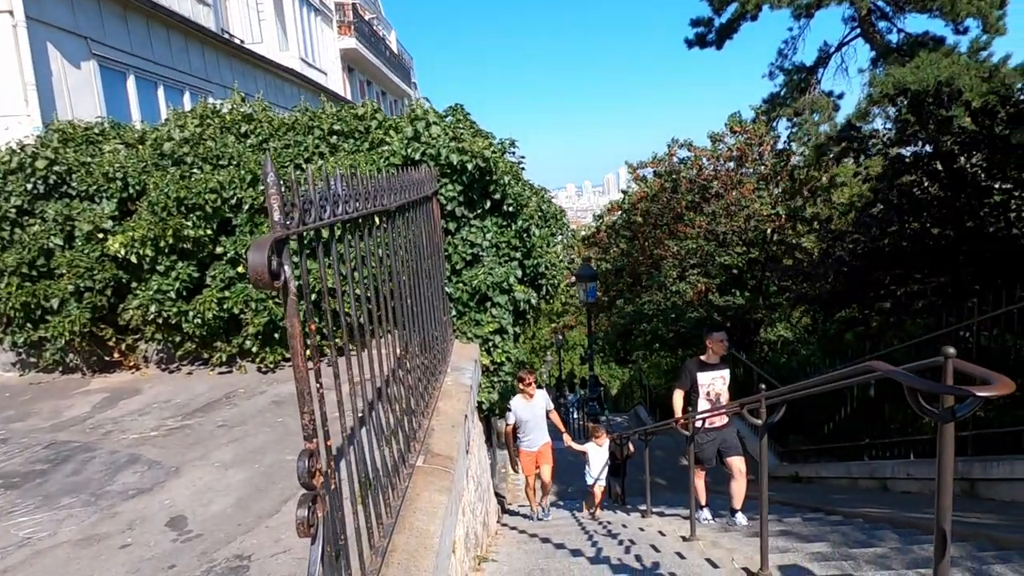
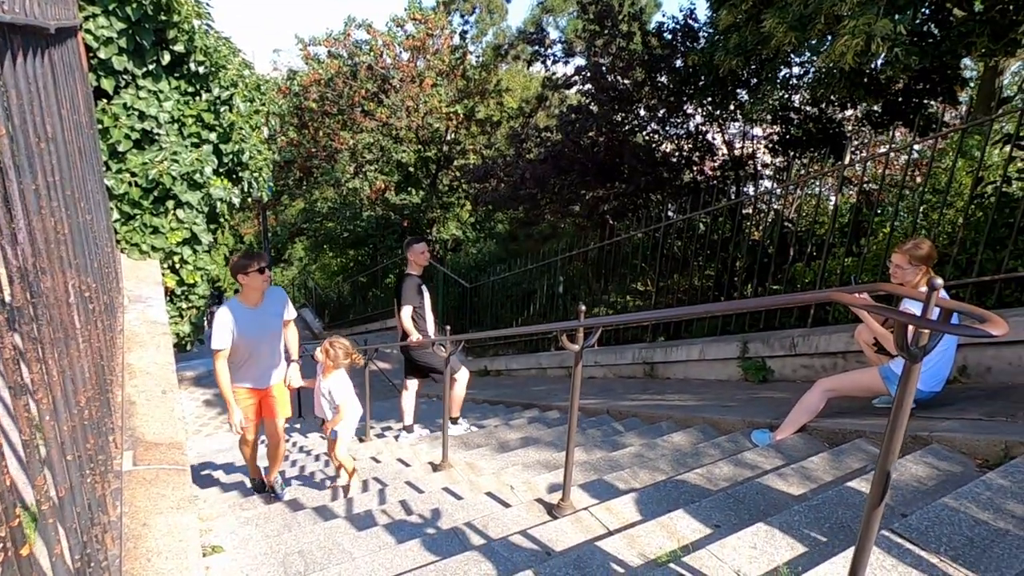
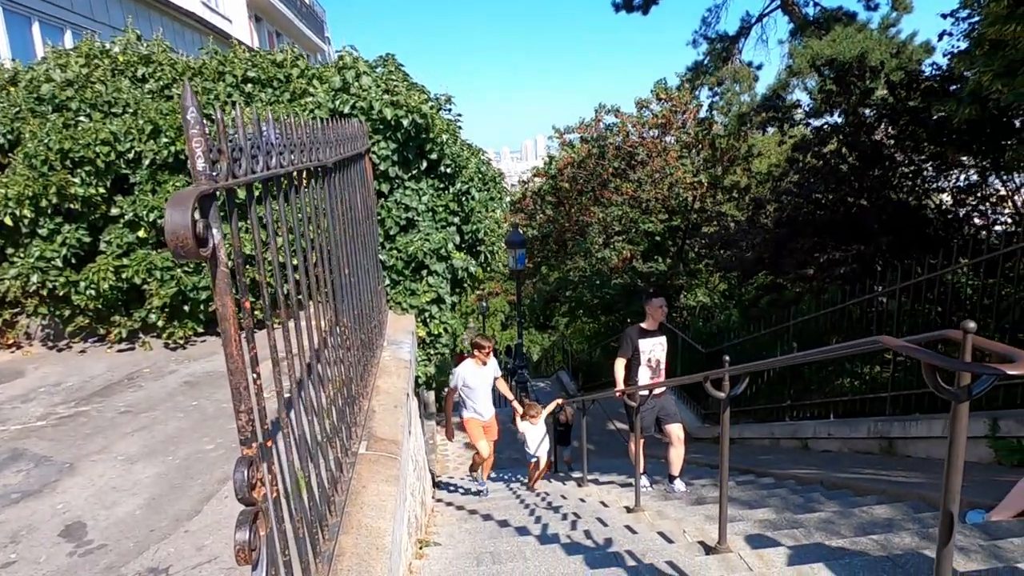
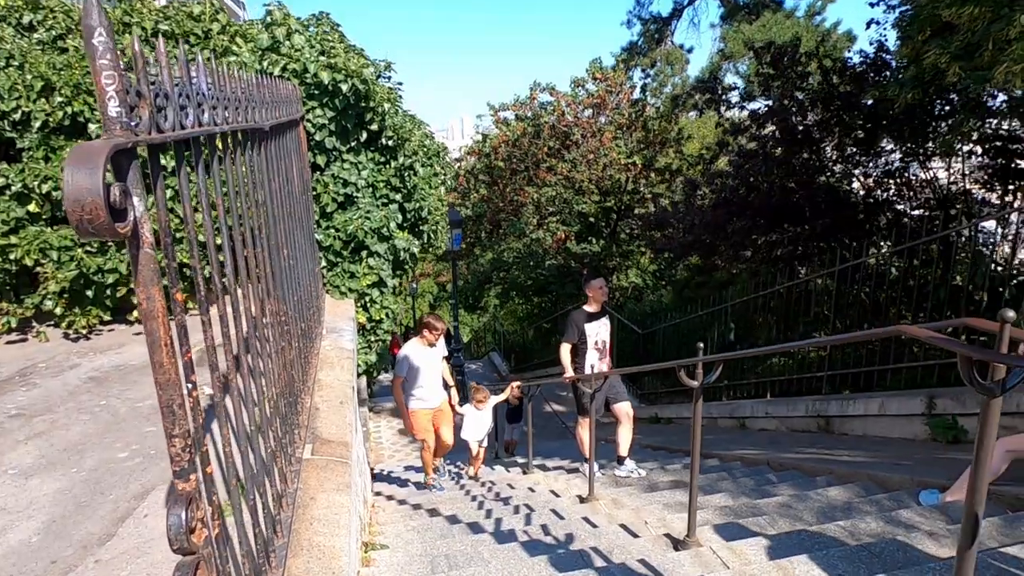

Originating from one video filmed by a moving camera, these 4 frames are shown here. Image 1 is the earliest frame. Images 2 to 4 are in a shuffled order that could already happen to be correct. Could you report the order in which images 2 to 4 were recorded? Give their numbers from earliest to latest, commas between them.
3, 4, 2
